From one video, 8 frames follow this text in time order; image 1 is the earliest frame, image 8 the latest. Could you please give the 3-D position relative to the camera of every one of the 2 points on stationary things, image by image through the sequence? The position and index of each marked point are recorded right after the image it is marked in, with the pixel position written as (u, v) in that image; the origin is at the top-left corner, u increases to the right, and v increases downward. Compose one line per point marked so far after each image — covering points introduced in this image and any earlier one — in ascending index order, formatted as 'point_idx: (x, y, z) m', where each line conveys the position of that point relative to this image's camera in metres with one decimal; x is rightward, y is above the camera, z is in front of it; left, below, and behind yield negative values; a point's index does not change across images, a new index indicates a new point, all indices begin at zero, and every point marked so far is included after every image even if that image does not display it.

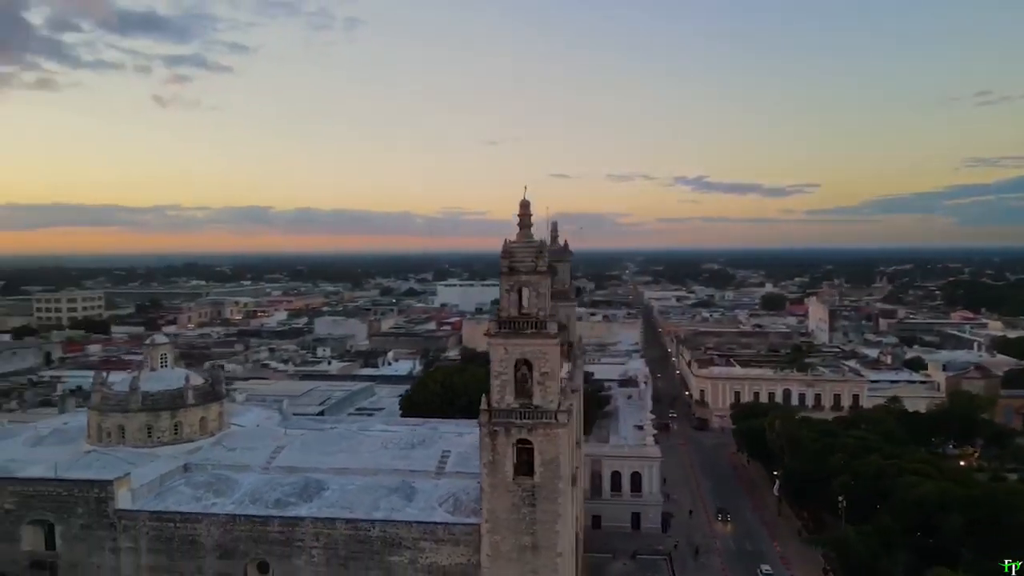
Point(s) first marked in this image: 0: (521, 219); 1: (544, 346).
0: (+0.2, +1.9, +20.0) m
1: (+0.8, -1.6, +19.4) m
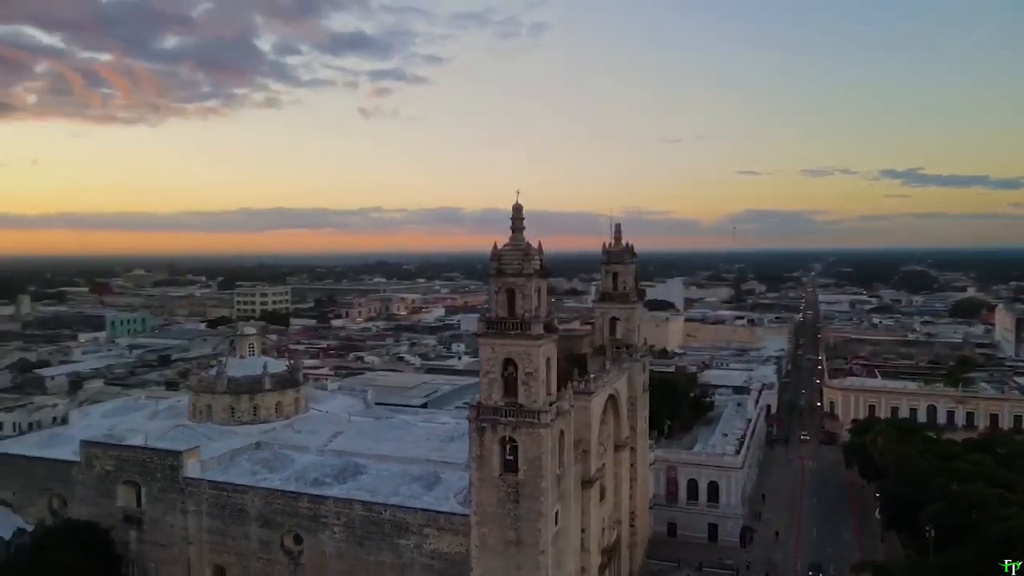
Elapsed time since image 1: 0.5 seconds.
0: (0.0, +1.8, +20.5) m
1: (+0.4, -1.6, +19.8) m
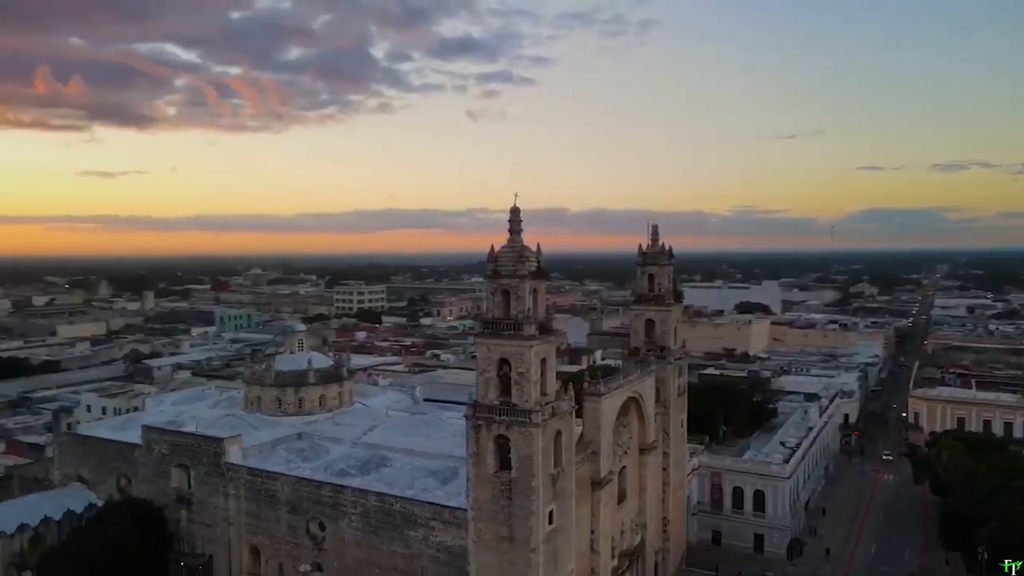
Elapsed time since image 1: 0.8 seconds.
0: (-0.1, +1.8, +20.9) m
1: (+0.2, -1.7, +20.2) m
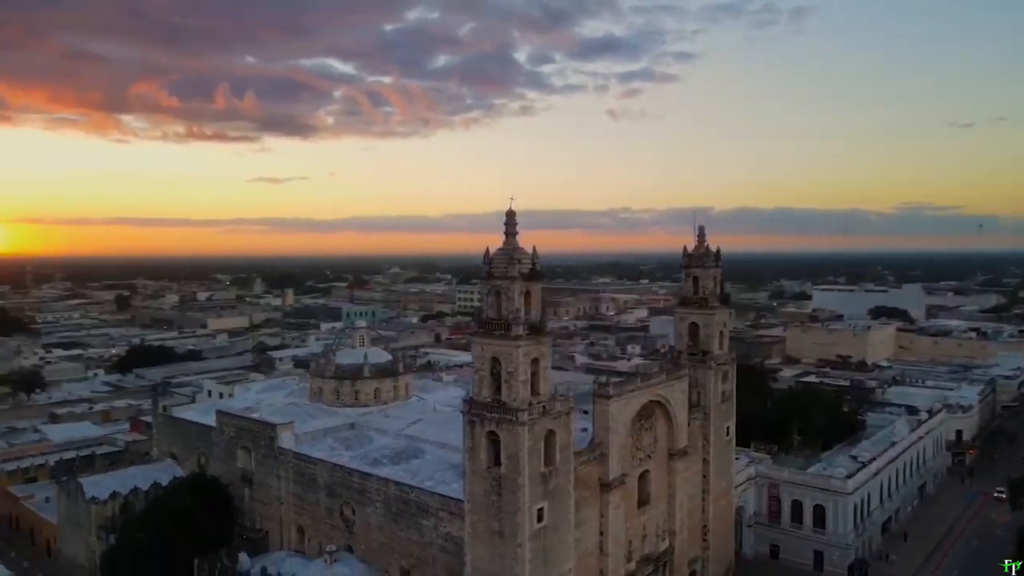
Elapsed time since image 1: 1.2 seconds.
0: (-0.2, +1.8, +21.4) m
1: (-0.1, -1.7, +20.7) m
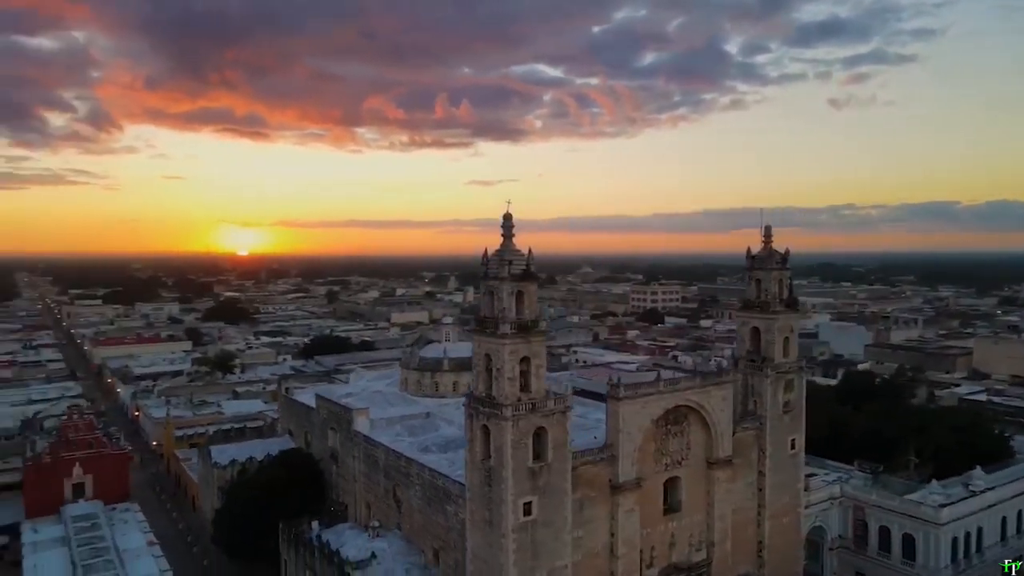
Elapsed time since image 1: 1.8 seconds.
0: (-0.3, +1.8, +22.3) m
1: (-0.4, -1.7, +21.5) m
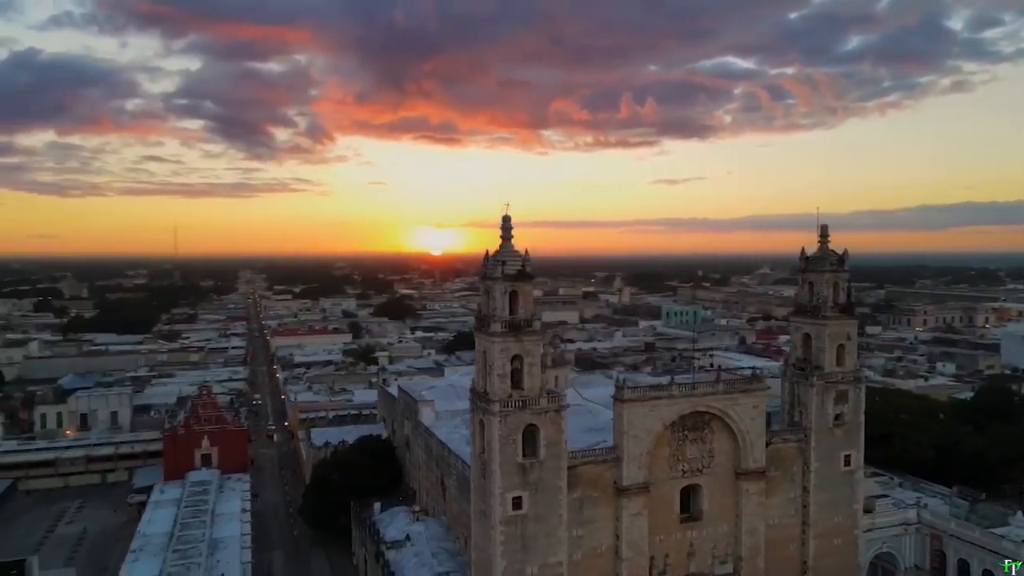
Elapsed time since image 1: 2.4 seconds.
0: (-0.3, +1.8, +23.0) m
1: (-0.7, -1.7, +22.3) m
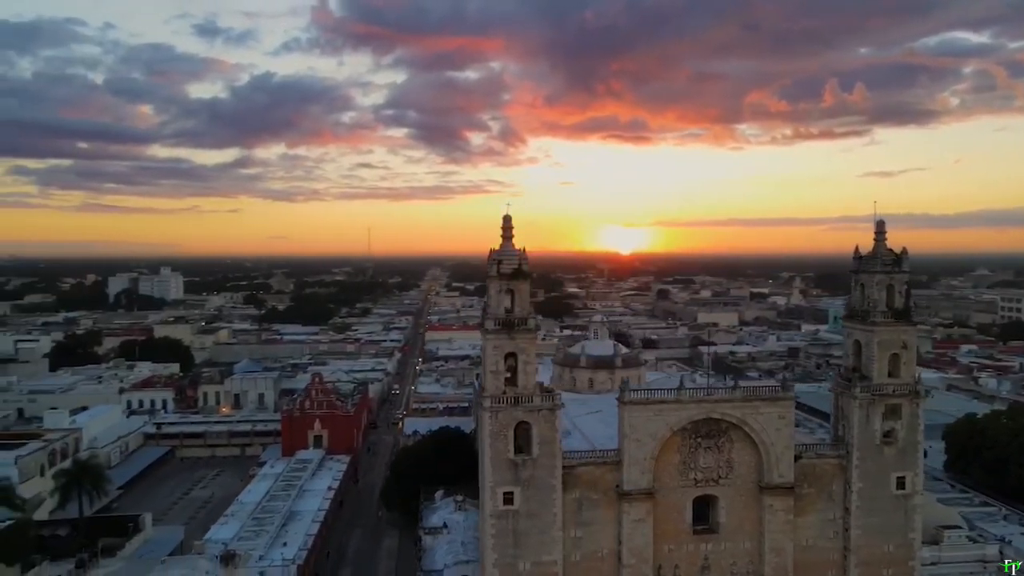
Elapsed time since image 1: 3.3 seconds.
0: (-0.3, +1.9, +23.4) m
1: (-0.8, -1.6, +22.8) m
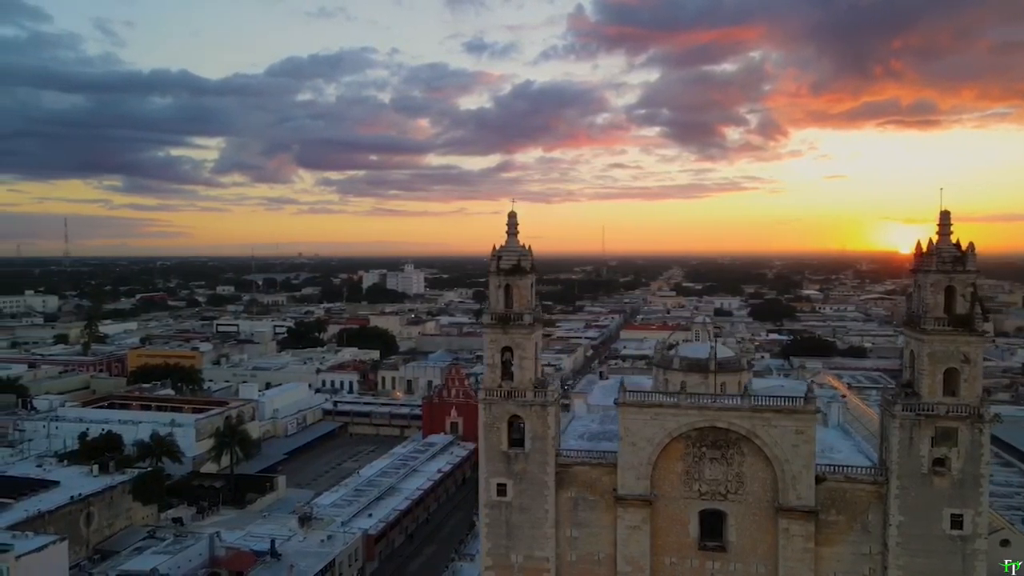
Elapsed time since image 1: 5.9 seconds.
0: (-0.1, +2.0, +23.8) m
1: (-0.8, -1.4, +23.4) m
